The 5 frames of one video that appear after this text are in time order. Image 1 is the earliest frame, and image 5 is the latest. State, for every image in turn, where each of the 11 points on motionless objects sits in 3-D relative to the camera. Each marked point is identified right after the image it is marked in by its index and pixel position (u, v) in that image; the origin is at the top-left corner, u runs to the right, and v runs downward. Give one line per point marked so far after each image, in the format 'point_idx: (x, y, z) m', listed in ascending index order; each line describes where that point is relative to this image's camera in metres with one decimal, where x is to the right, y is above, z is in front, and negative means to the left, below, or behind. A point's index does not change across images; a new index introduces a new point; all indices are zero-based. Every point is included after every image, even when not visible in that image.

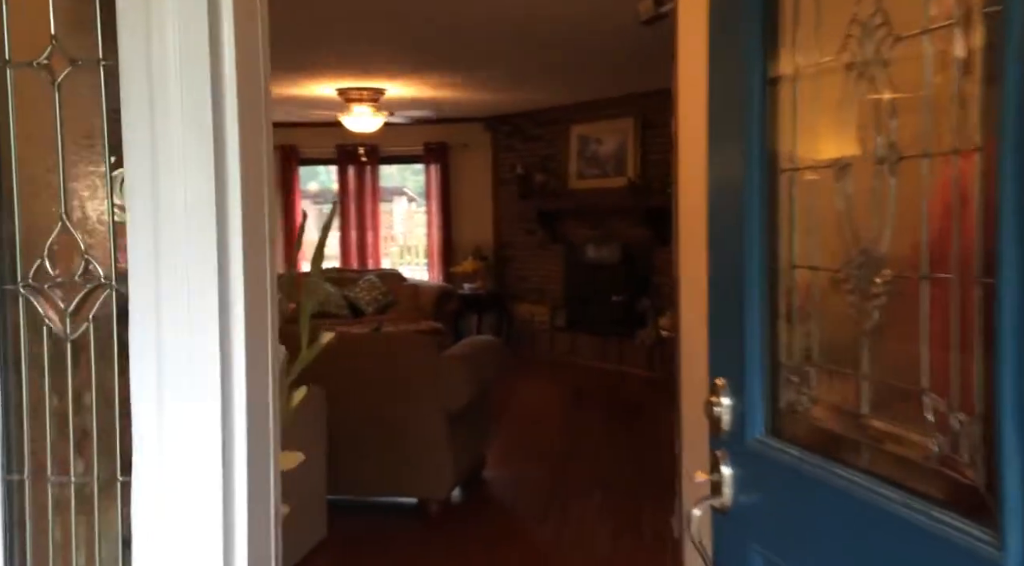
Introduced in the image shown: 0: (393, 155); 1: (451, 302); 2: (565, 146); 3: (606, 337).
0: (-1.2, +1.3, +9.3) m
1: (-0.5, -0.2, +7.7) m
2: (+0.5, +1.2, +8.1) m
3: (+0.8, -0.4, +7.7) m
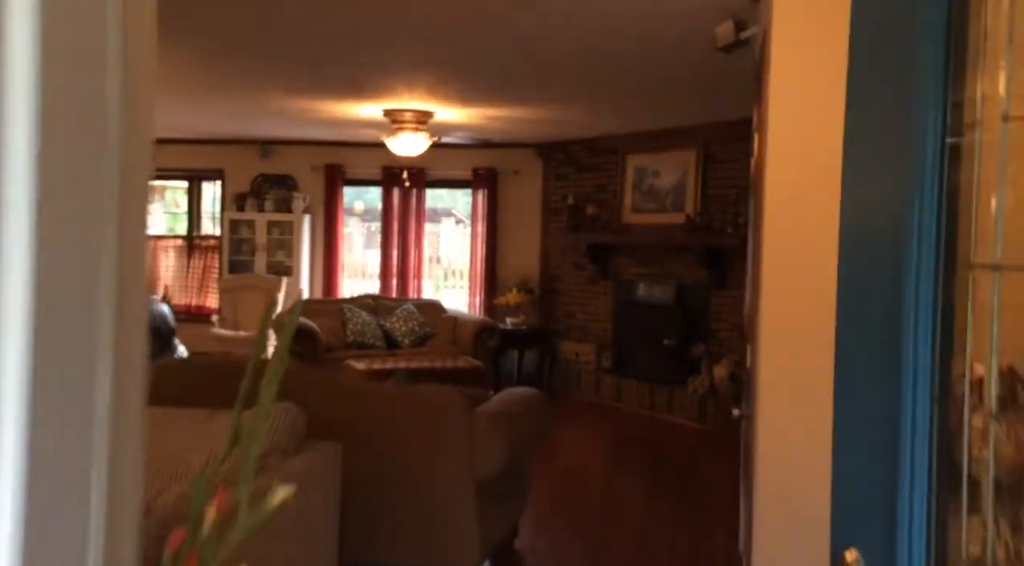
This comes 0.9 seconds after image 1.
0: (-0.7, +1.0, +9.0) m
1: (-0.2, -0.4, +7.3) m
2: (+0.9, +0.9, +7.7) m
3: (+1.1, -0.8, +7.2) m
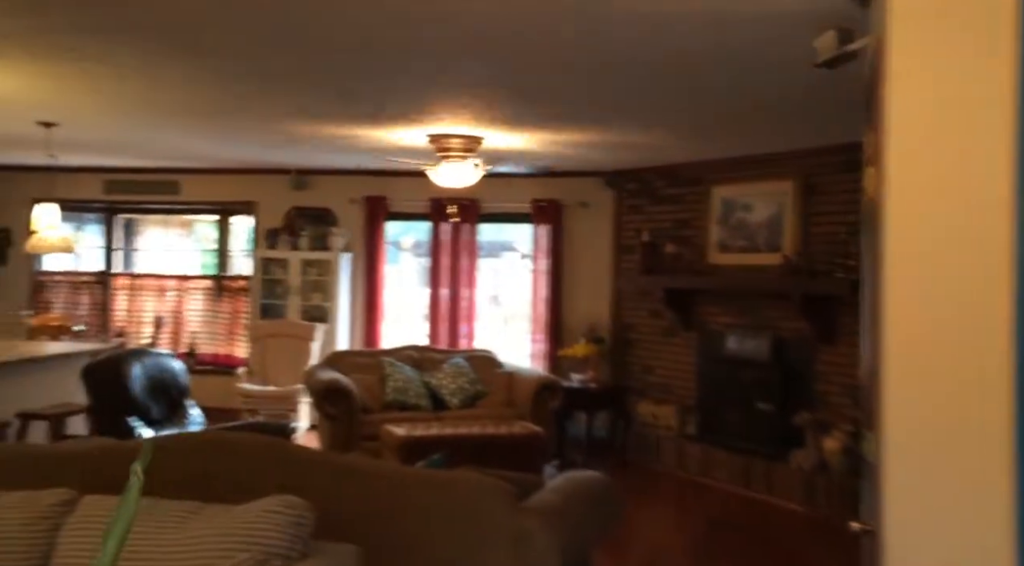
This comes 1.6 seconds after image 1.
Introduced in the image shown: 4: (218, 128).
0: (-0.1, +0.6, +8.0) m
1: (+0.3, -0.8, +6.3) m
2: (+1.4, +0.5, +6.6) m
3: (+1.6, -1.1, +6.0) m
4: (-1.9, +1.0, +5.9) m
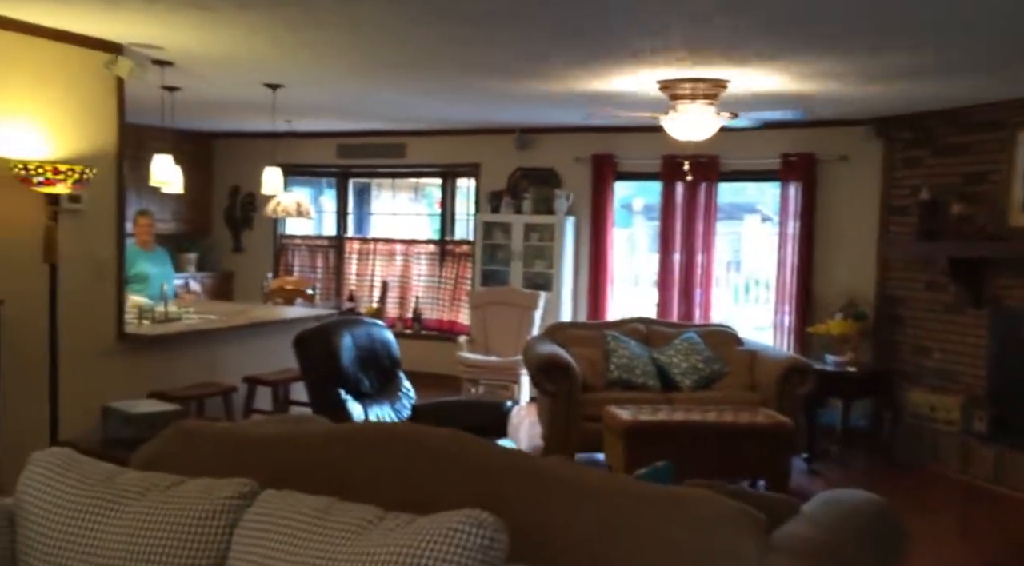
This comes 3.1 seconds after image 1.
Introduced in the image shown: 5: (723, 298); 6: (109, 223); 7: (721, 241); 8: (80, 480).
0: (+1.7, +0.8, +7.1) m
1: (+1.7, -0.6, +5.5) m
2: (+2.9, +0.7, +5.5) m
3: (+2.9, -0.9, +4.9) m
4: (-0.4, +1.2, +5.6) m
5: (+1.6, -0.1, +7.3) m
6: (-1.9, +0.3, +4.3) m
7: (+1.6, +0.3, +7.3) m
8: (-1.1, -0.5, +2.4) m
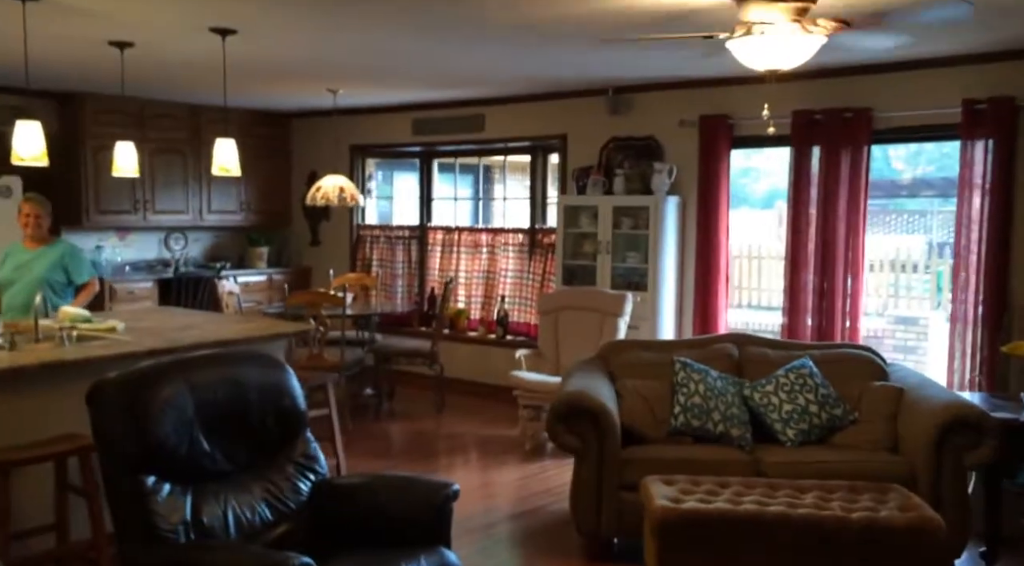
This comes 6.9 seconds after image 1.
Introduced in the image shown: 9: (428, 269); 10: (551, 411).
0: (+2.1, +0.9, +5.1) m
1: (+1.7, -0.6, +3.5) m
2: (+2.8, +0.7, +3.2) m
3: (+2.7, -1.0, +2.7) m
4: (-0.4, +1.2, +4.1) m
5: (+2.1, -0.1, +5.3) m
6: (-2.0, +0.2, +3.2) m
7: (+2.0, +0.3, +5.2) m
8: (-1.7, -0.6, +1.2) m
9: (-0.7, +0.1, +7.8) m
10: (+0.2, -0.5, +3.8) m
